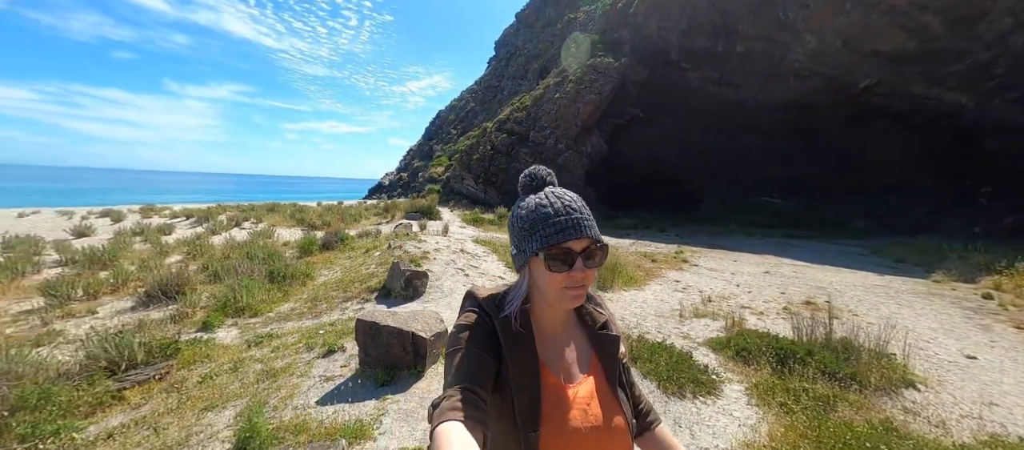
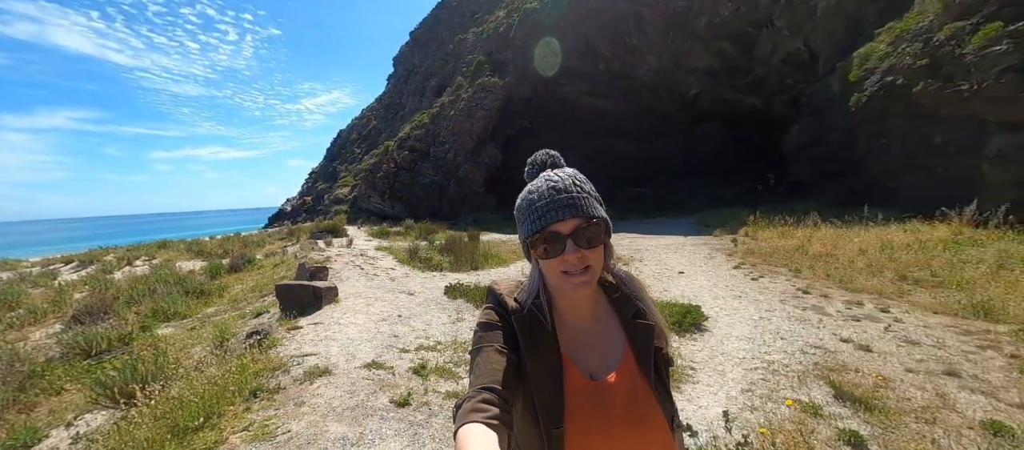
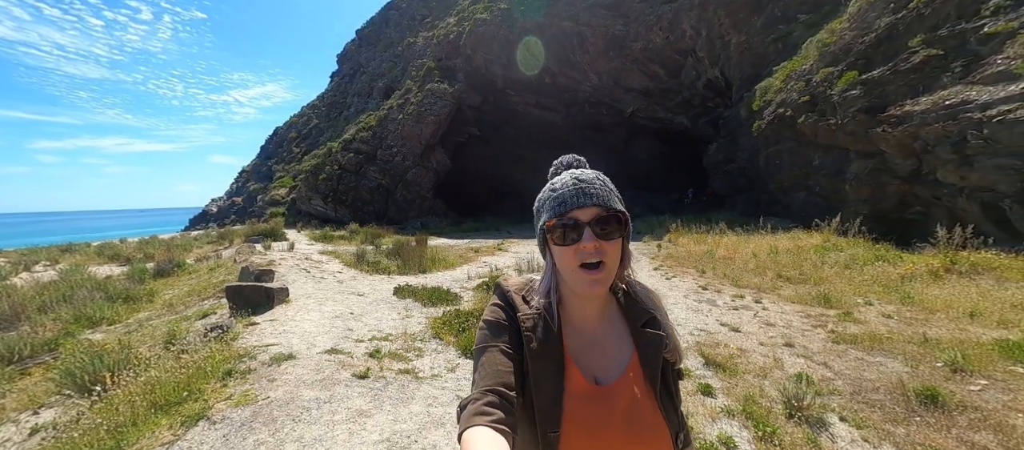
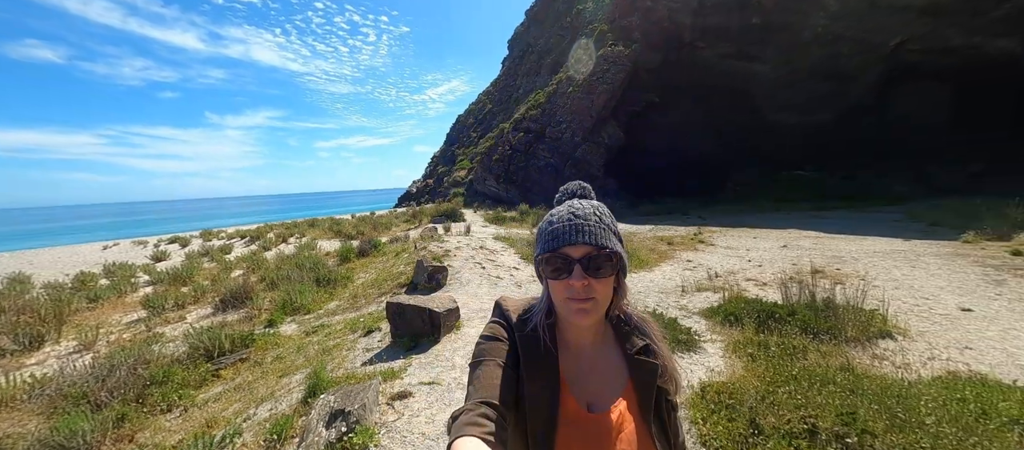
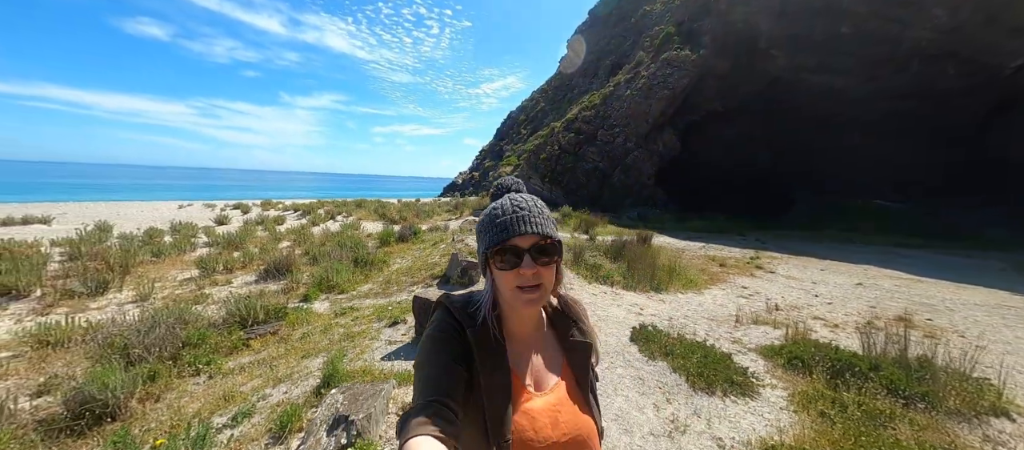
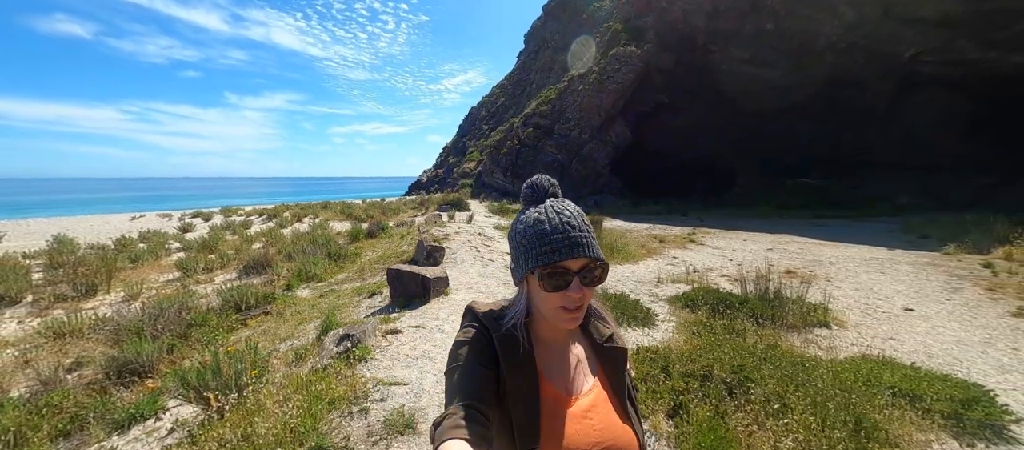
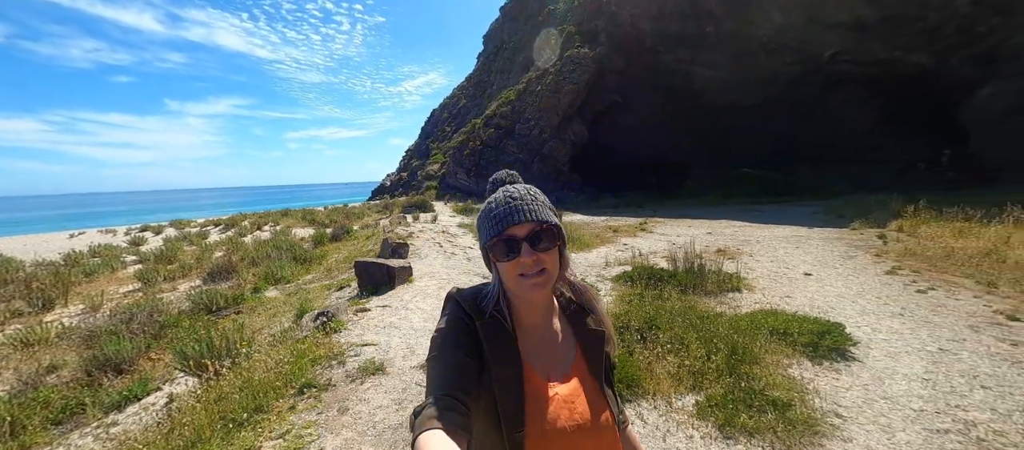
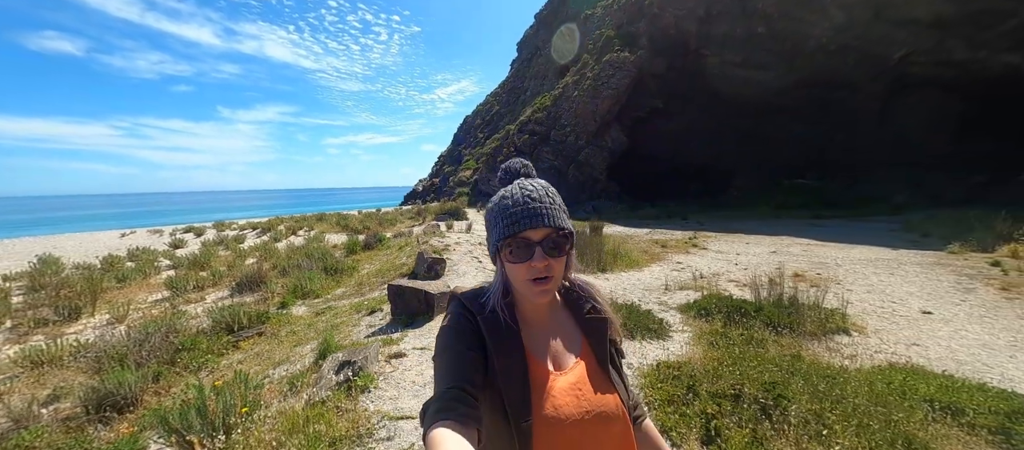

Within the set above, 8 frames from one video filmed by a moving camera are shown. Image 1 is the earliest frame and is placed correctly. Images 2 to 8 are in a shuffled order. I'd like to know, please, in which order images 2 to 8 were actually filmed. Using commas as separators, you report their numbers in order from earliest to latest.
5, 4, 8, 6, 7, 2, 3
